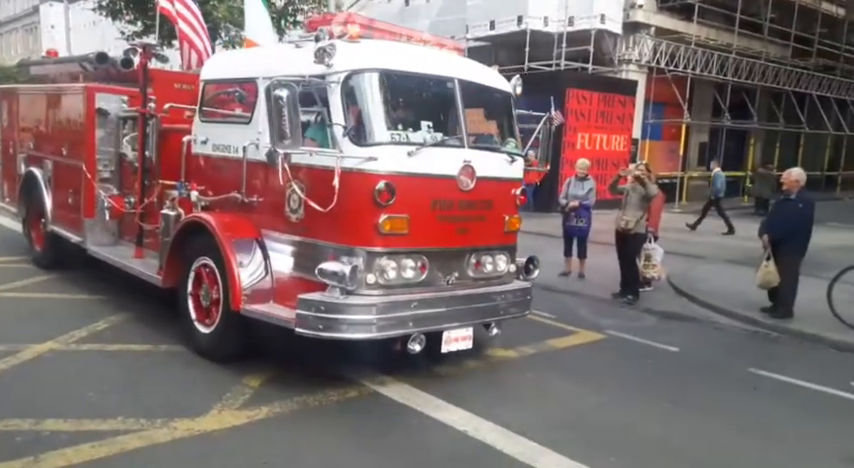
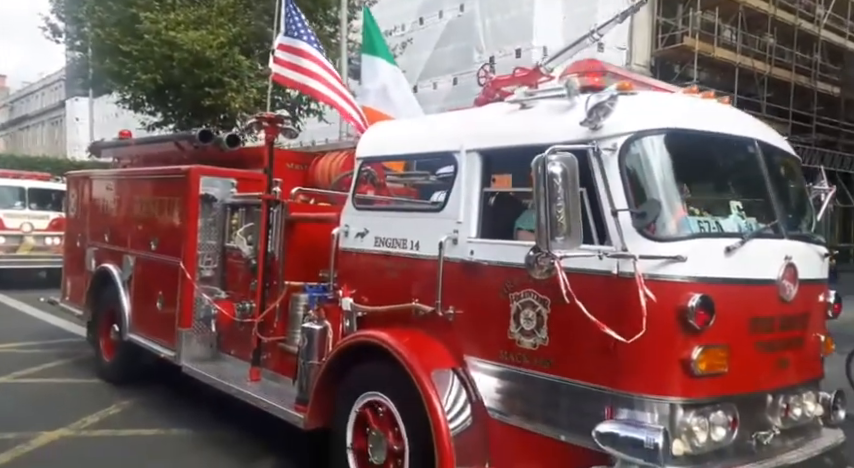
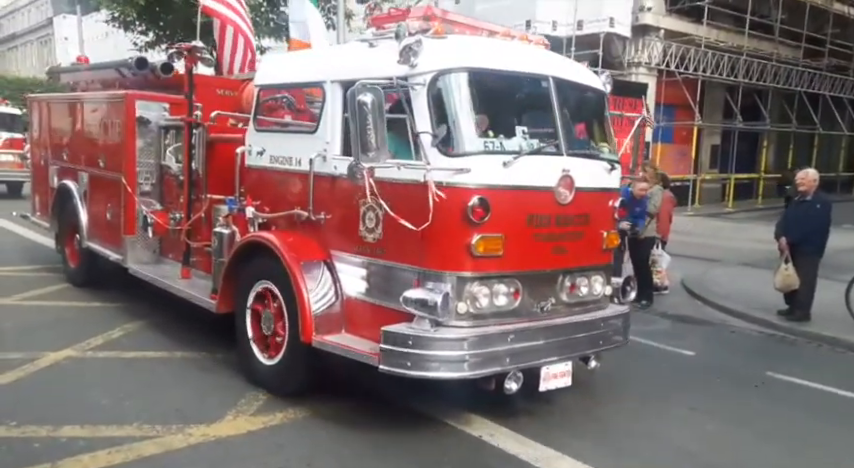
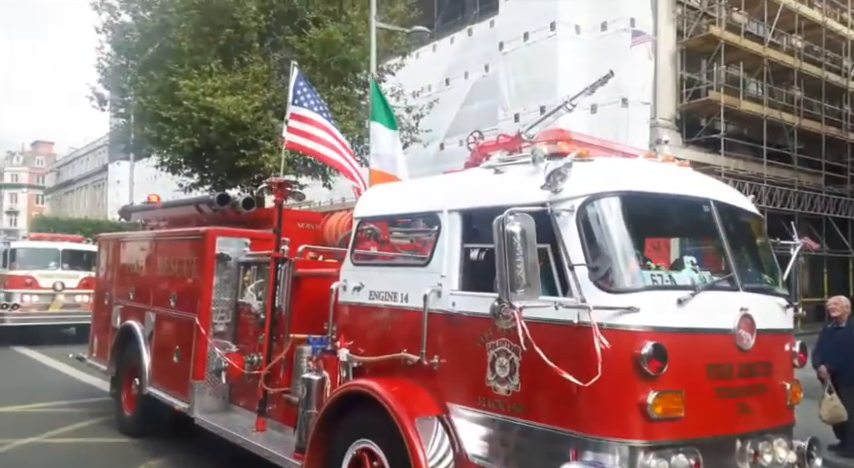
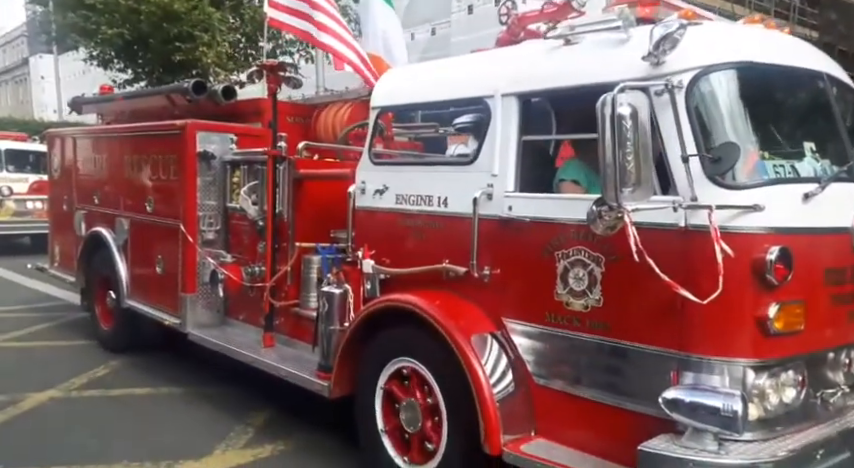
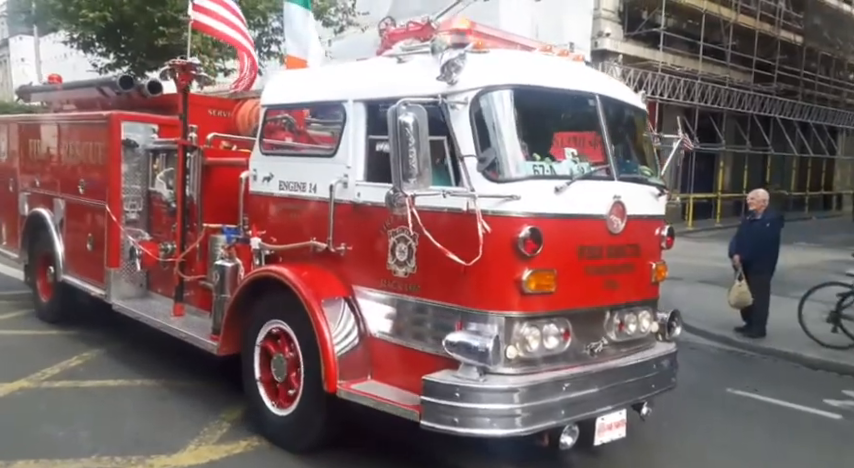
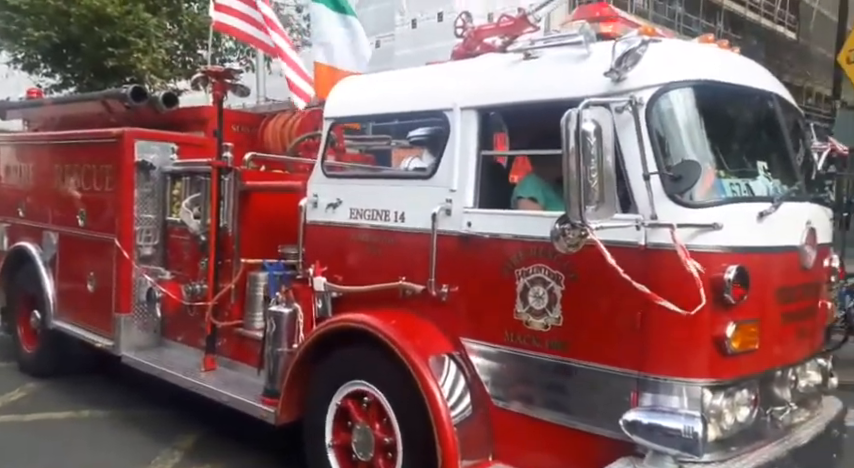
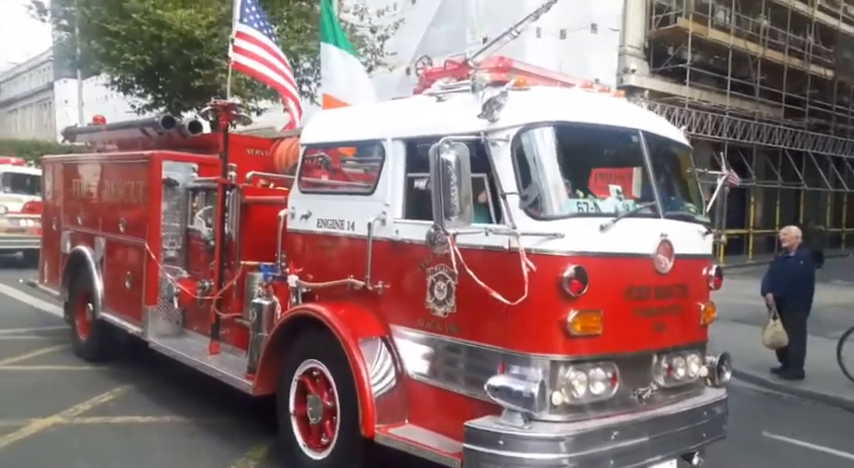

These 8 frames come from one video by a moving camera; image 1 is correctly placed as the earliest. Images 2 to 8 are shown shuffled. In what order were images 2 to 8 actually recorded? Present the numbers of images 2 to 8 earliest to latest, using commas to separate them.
3, 6, 8, 4, 2, 5, 7
